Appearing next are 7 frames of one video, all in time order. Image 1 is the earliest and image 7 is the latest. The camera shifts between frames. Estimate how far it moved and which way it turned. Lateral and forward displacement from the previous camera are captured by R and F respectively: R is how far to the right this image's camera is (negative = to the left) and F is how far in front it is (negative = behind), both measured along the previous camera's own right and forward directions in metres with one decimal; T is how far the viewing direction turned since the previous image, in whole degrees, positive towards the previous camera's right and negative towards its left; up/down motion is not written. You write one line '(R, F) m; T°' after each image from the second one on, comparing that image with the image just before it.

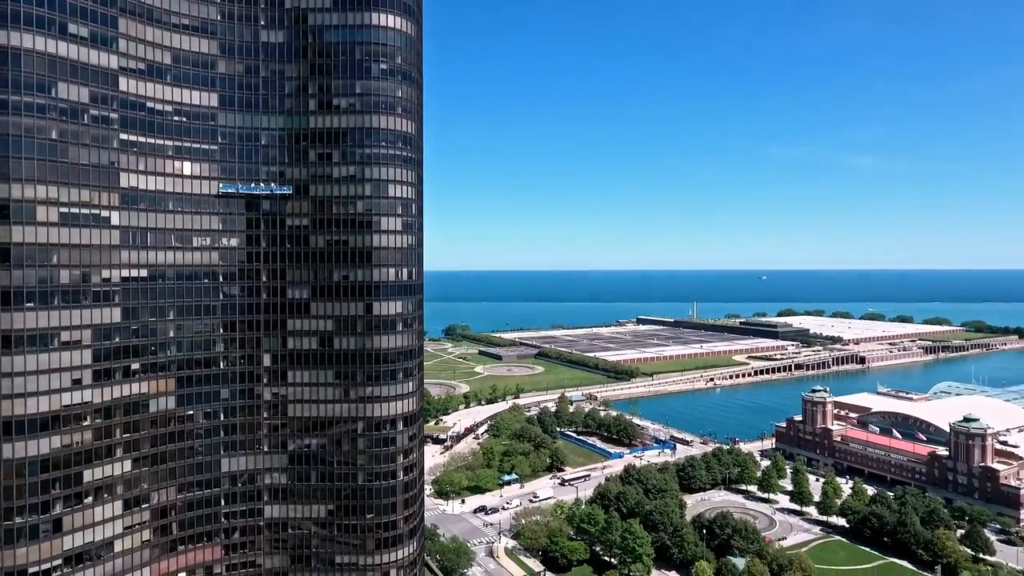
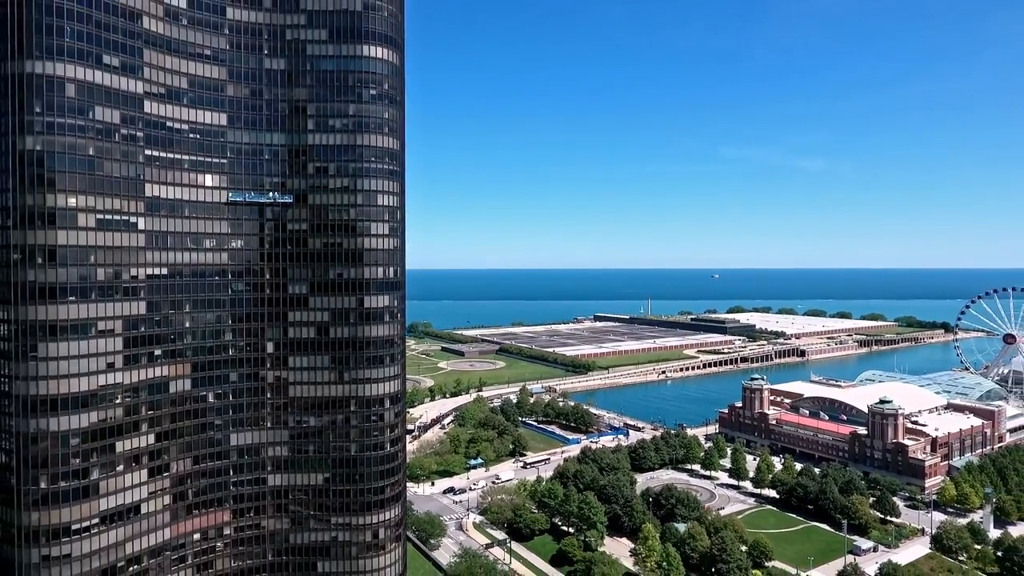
(-0.7, -4.2) m; +4°
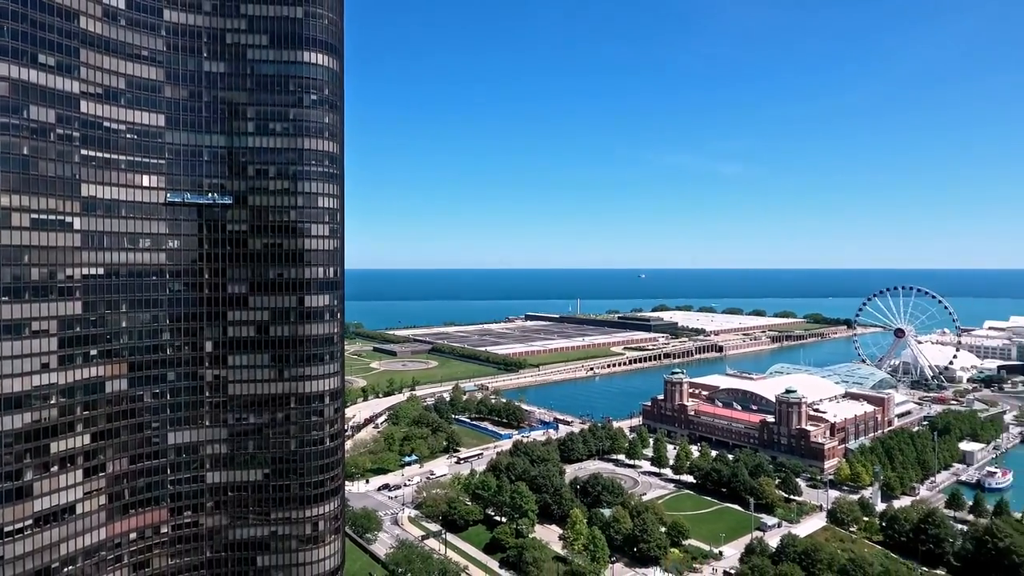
(-0.3, -1.8) m; +6°
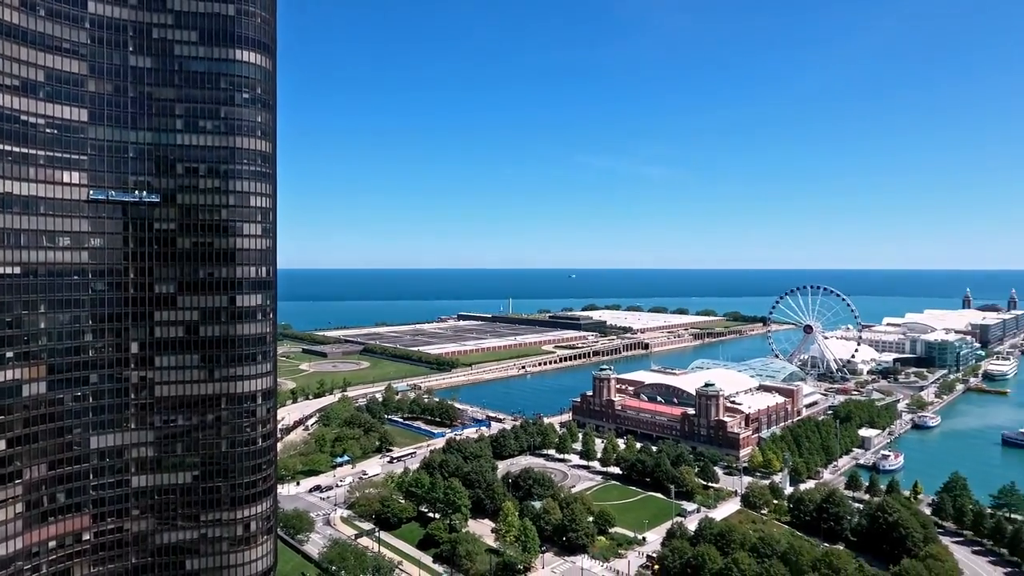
(-0.1, -1.1) m; +6°
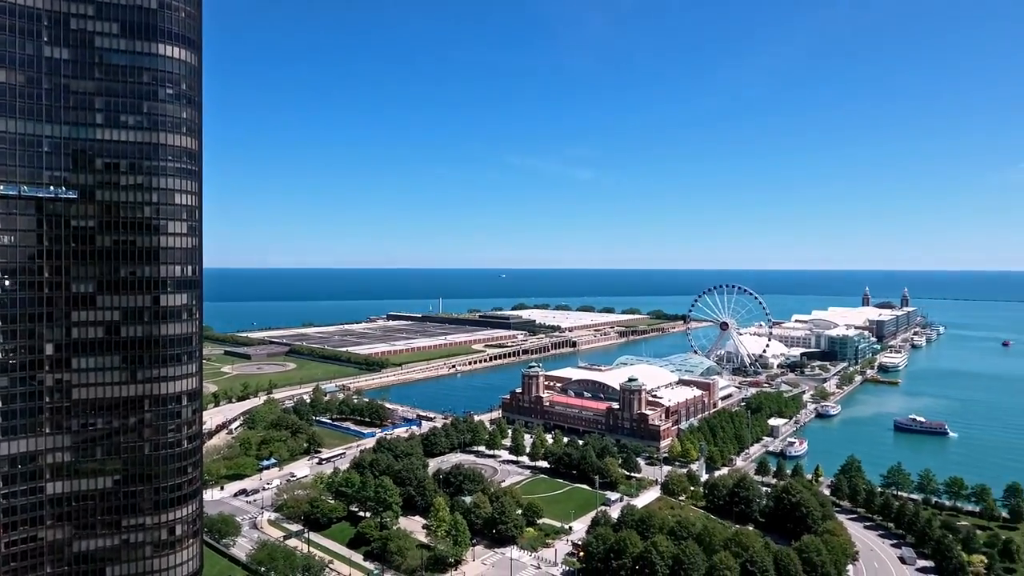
(0.0, -1.1) m; +6°
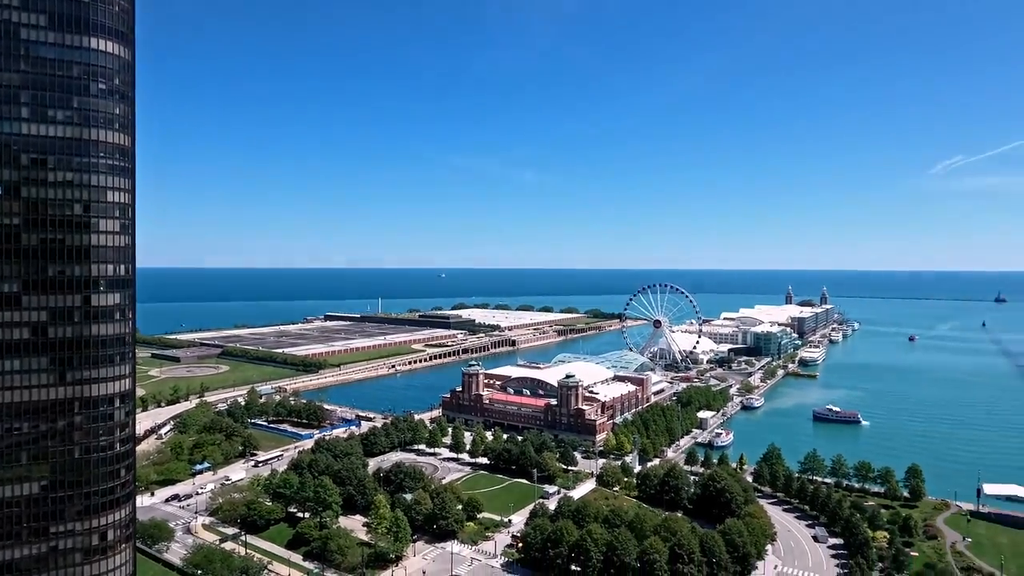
(0.0, -1.1) m; +5°
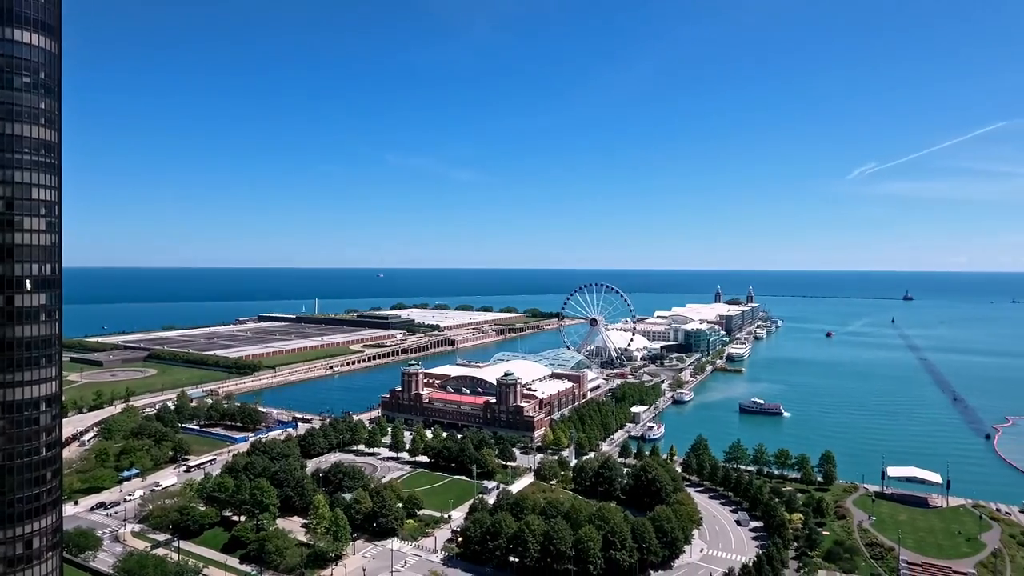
(0.0, -1.1) m; +5°
